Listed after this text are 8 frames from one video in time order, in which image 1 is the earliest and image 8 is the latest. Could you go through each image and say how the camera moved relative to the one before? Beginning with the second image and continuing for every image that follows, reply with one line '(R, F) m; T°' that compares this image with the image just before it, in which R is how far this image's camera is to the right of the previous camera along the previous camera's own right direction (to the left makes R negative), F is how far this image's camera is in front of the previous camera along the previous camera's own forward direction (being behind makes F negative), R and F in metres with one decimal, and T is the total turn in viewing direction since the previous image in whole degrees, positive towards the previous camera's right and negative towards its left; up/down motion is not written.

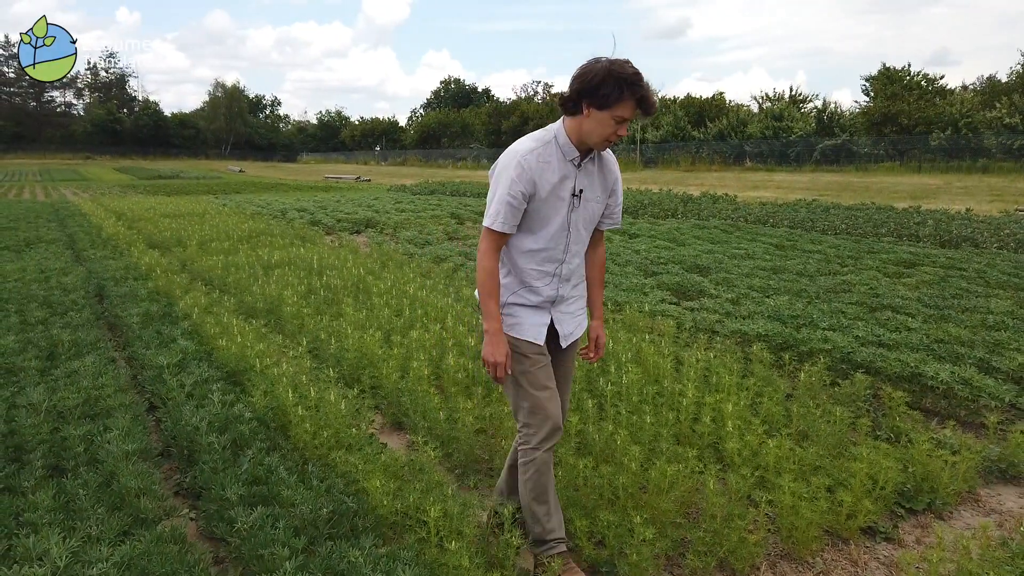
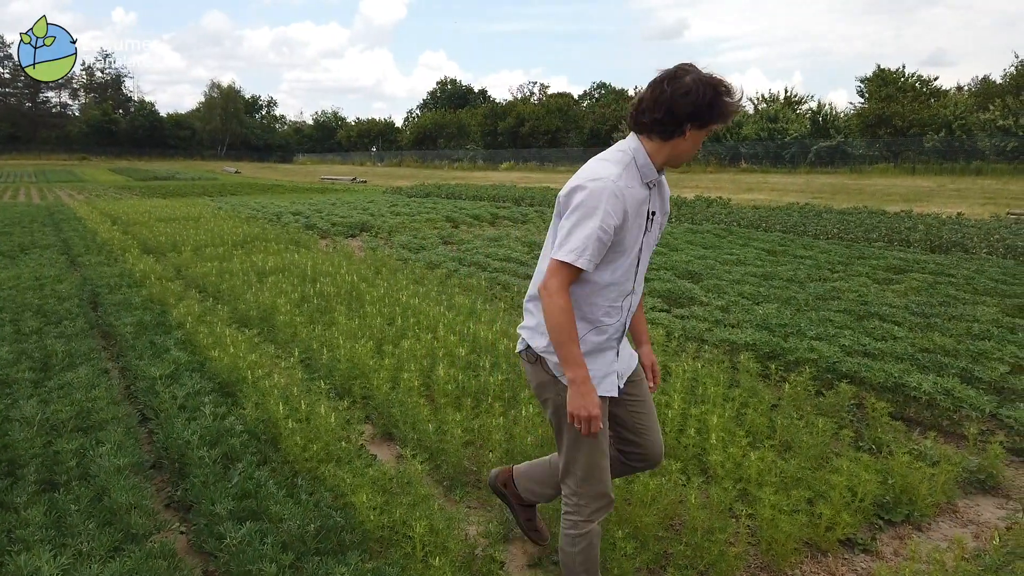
(+0.1, -0.1) m; 0°
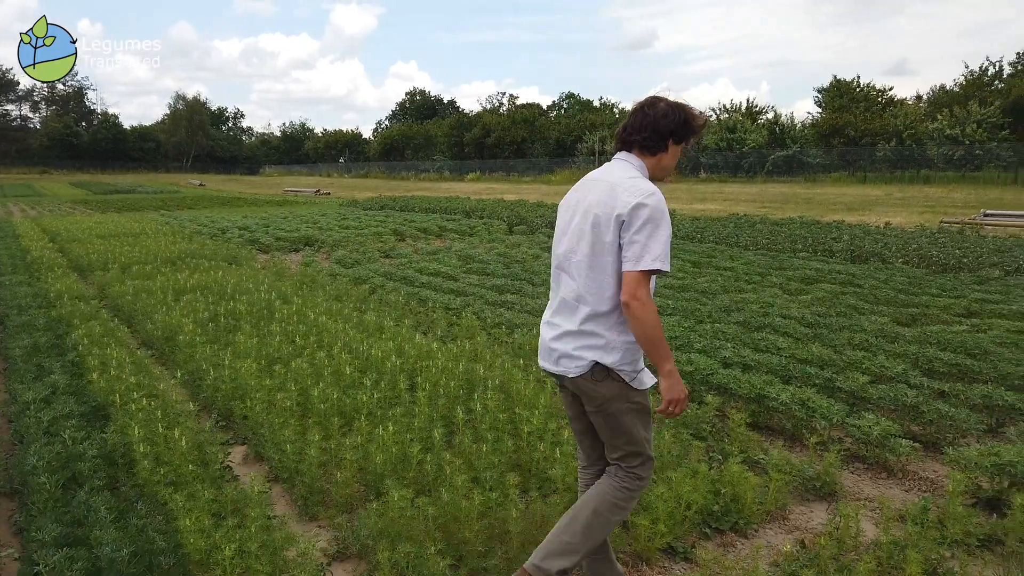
(+0.7, -0.1) m; +2°
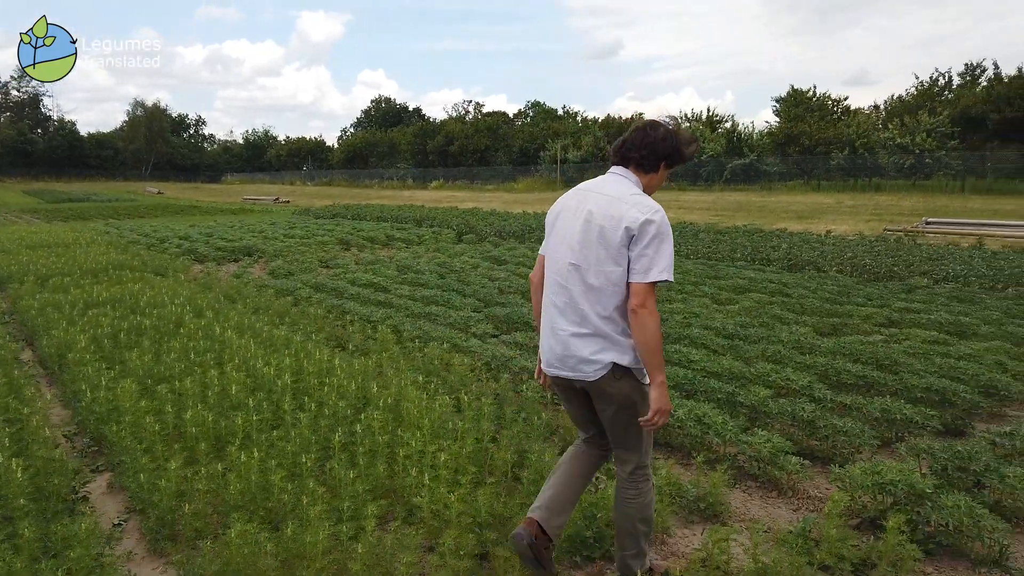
(+0.6, +0.2) m; +2°
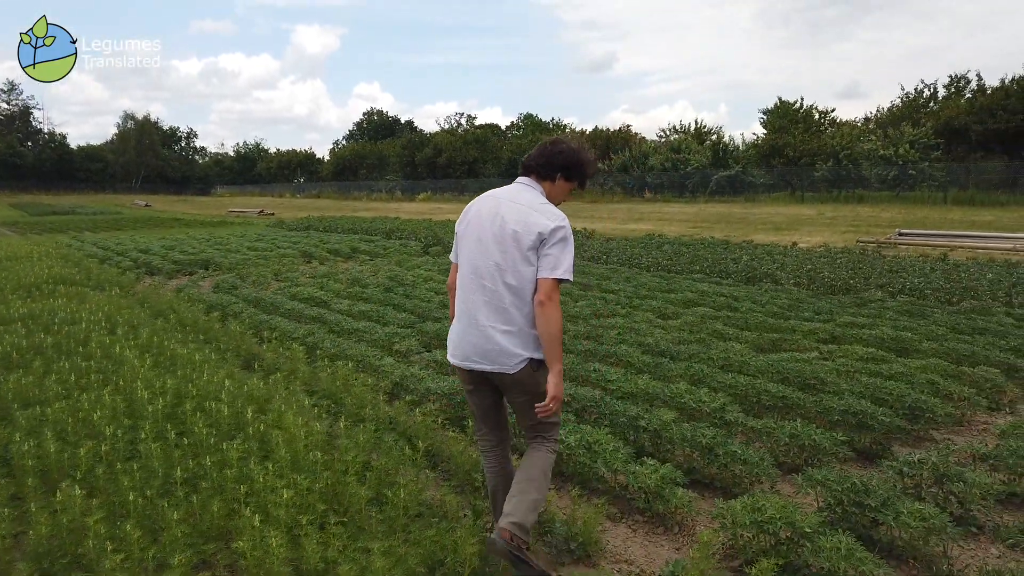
(+0.8, +0.4) m; 0°
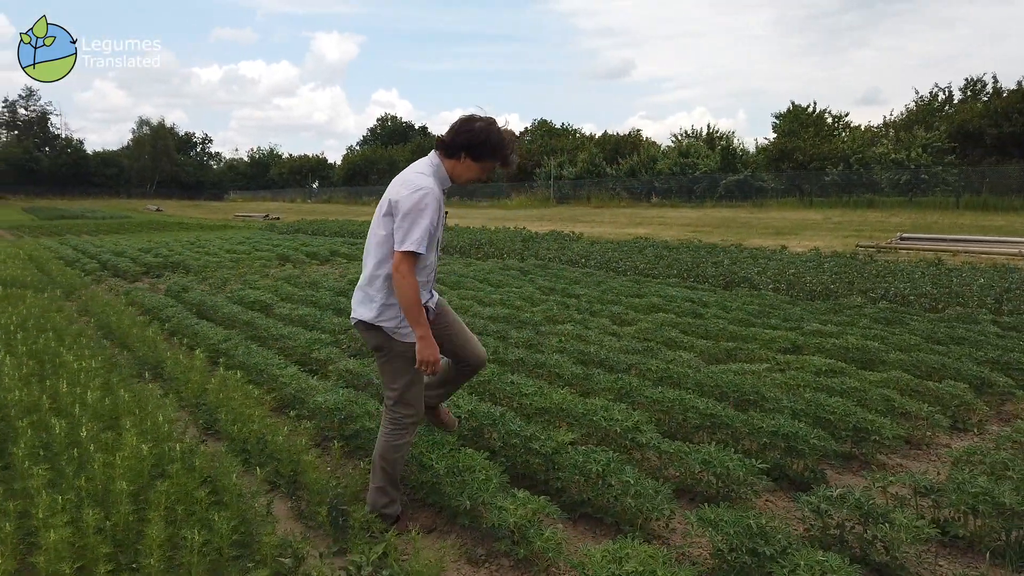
(+0.9, +0.7) m; -1°
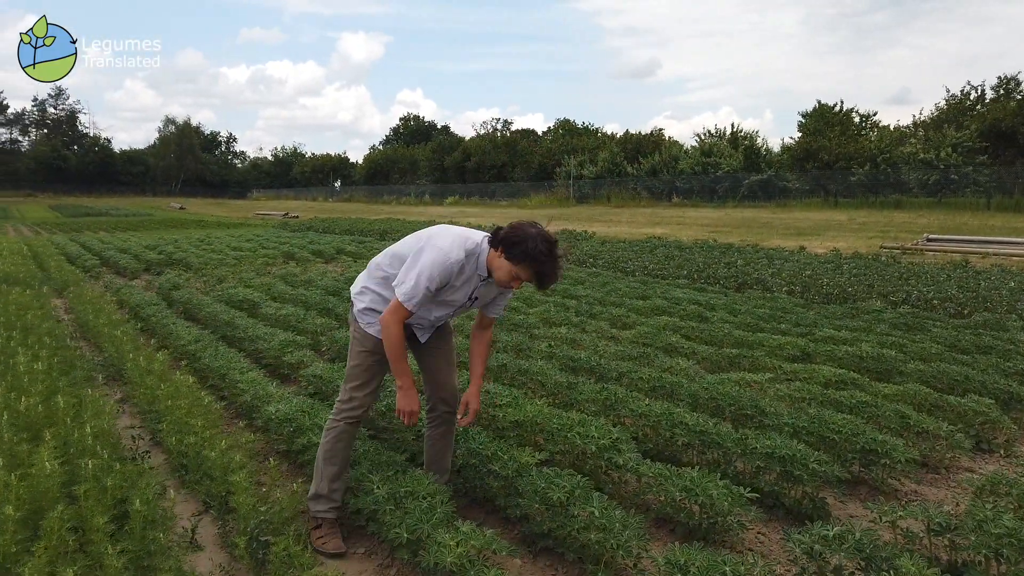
(+0.4, +0.5) m; -2°
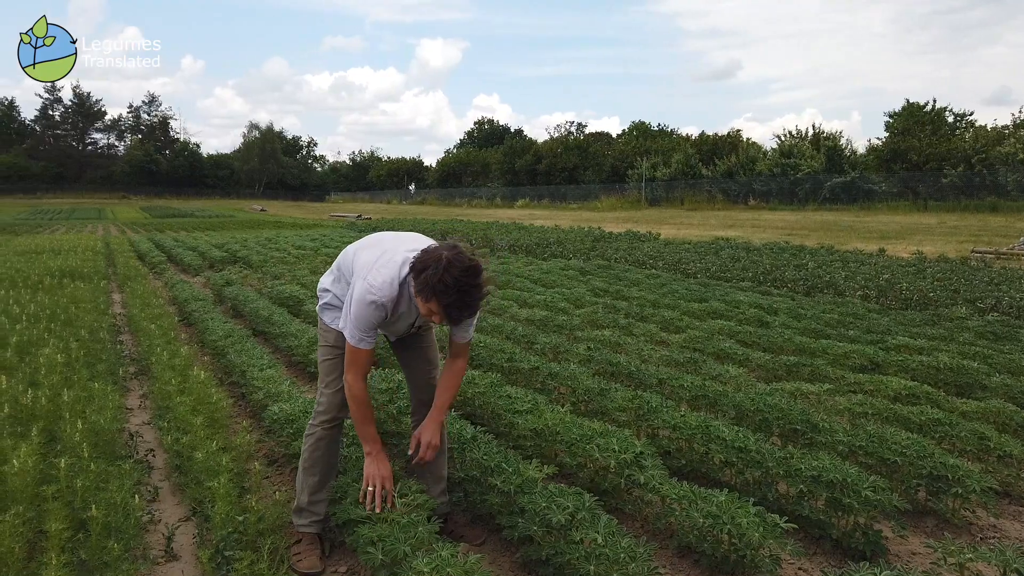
(+0.3, +0.4) m; -6°
